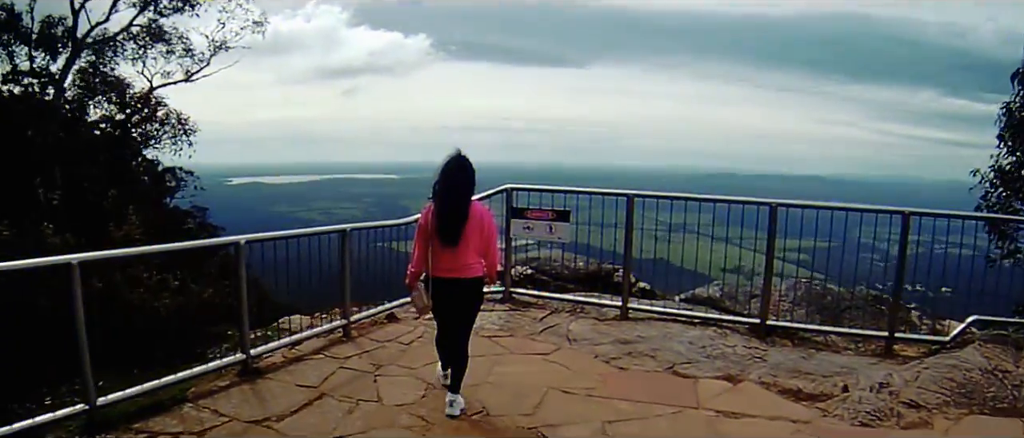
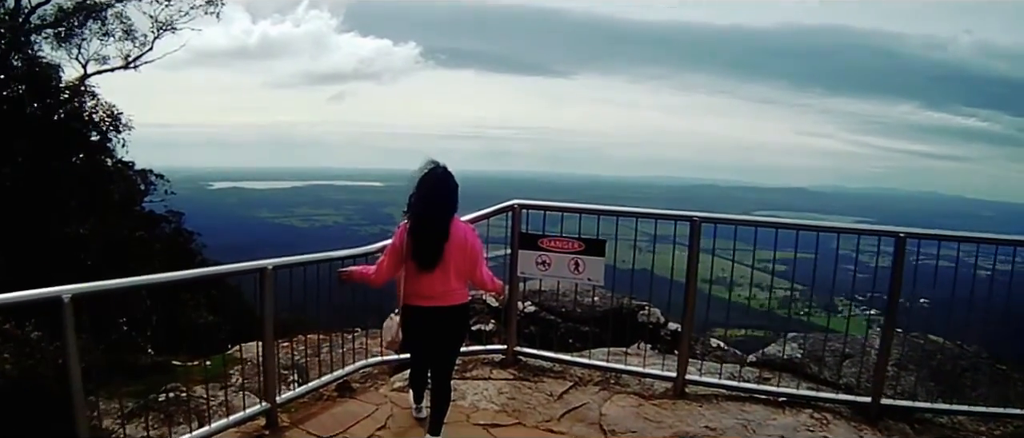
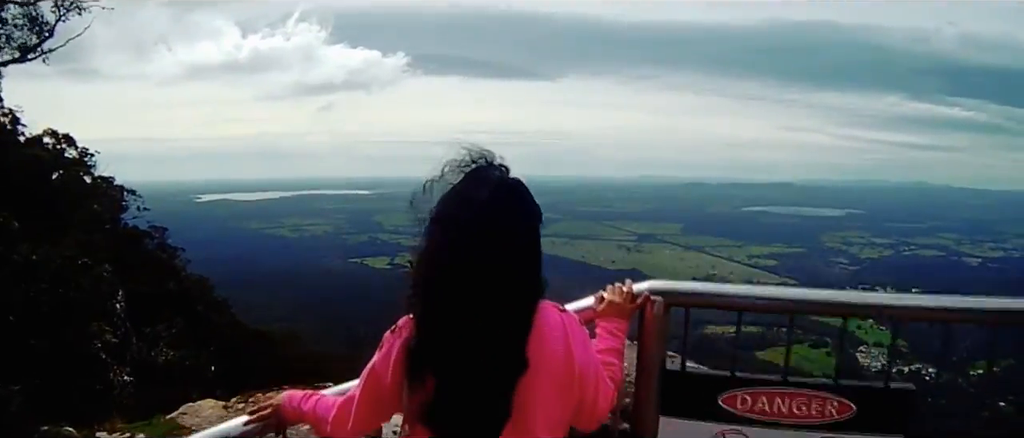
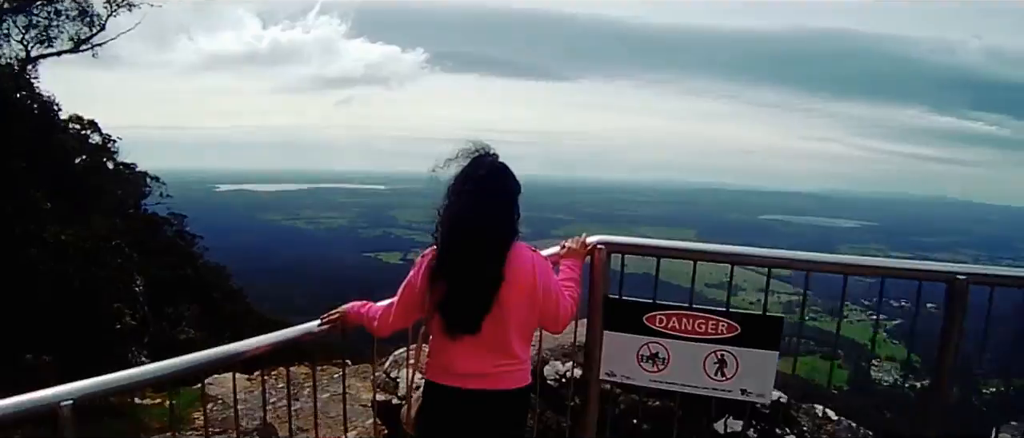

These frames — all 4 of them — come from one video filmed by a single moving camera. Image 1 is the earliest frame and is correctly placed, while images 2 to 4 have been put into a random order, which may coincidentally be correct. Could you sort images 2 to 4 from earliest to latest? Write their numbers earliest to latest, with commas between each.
2, 4, 3
